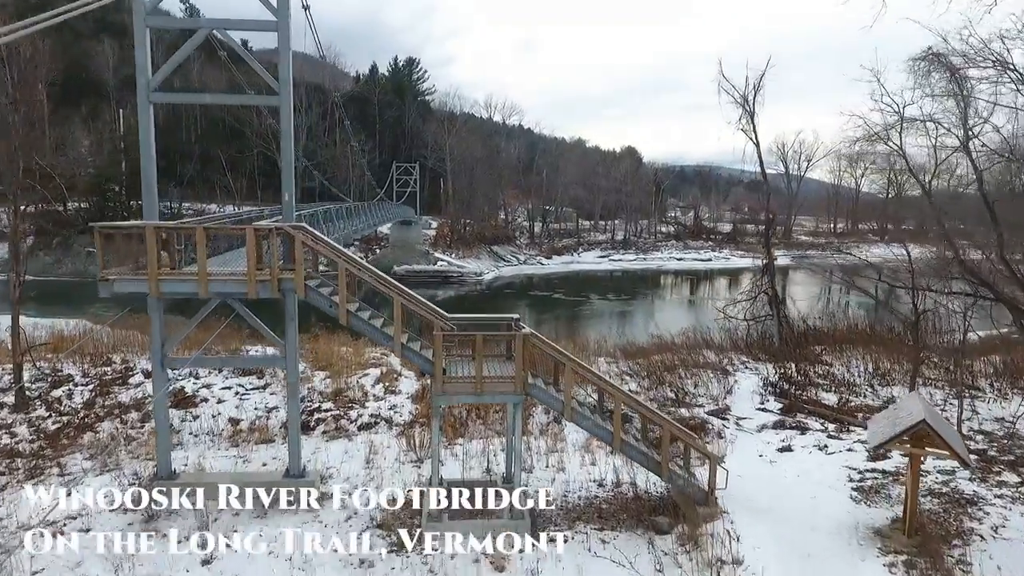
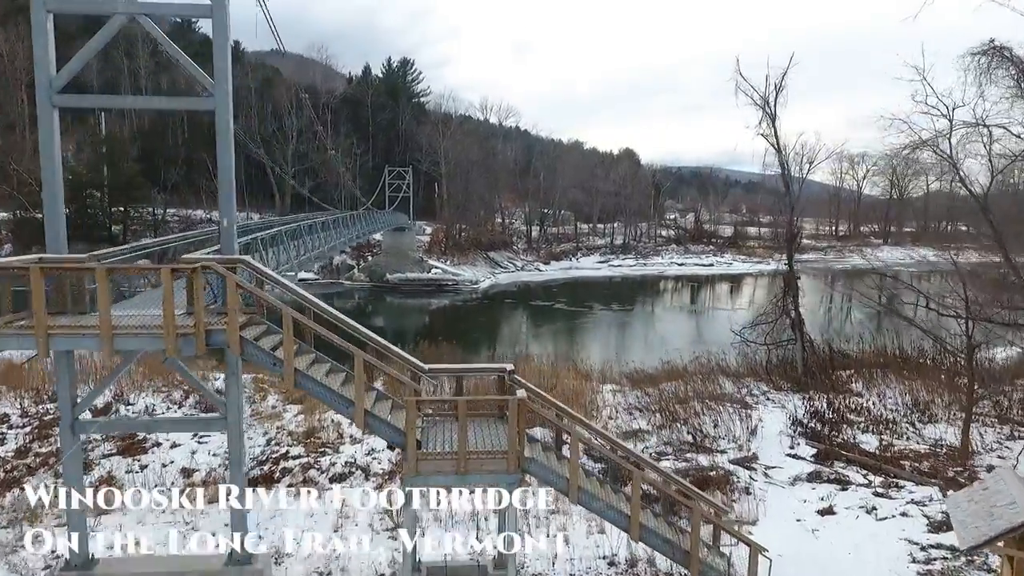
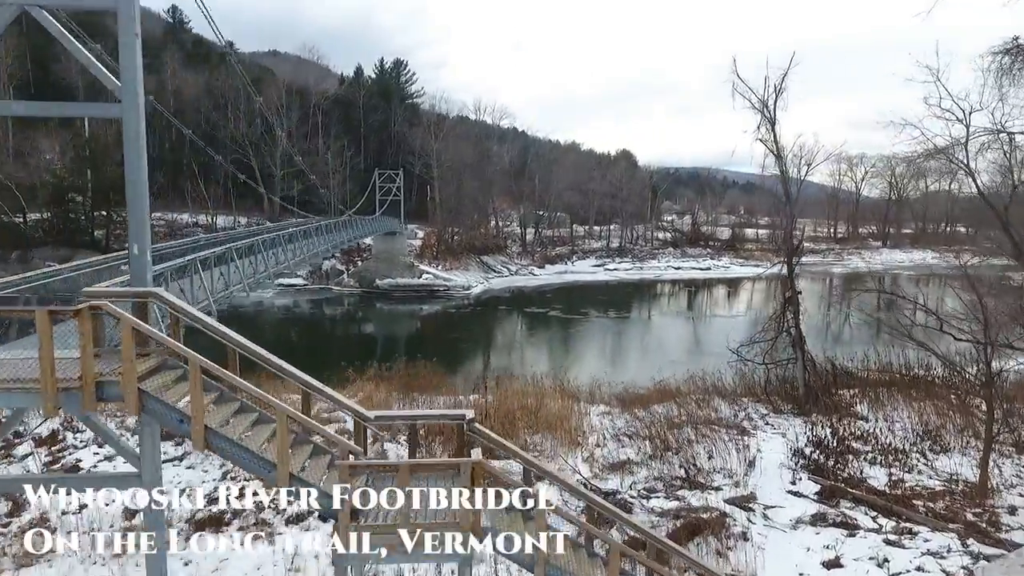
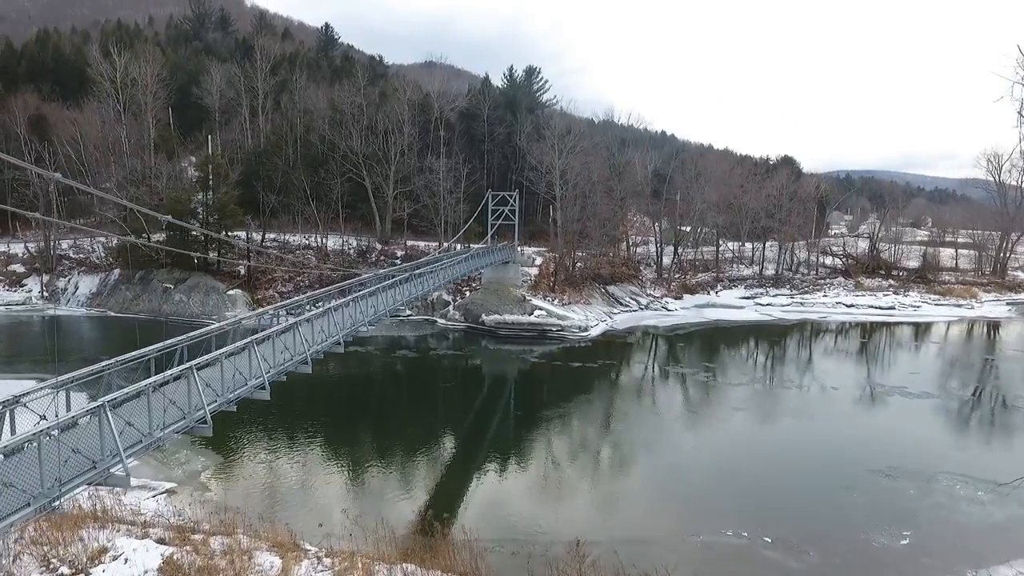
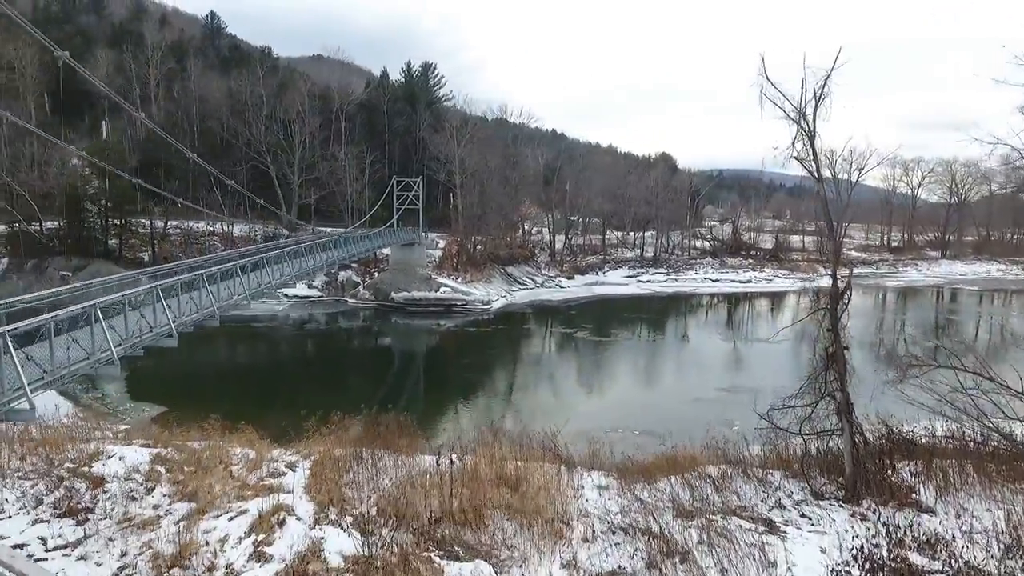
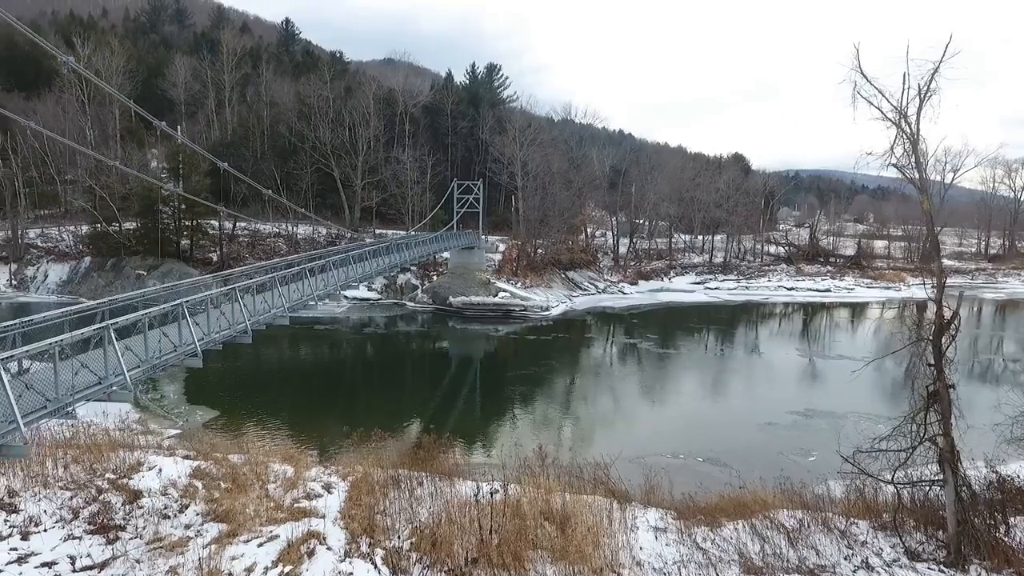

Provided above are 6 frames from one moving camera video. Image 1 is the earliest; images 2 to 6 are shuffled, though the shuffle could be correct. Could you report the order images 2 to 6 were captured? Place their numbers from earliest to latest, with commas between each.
2, 3, 5, 6, 4
